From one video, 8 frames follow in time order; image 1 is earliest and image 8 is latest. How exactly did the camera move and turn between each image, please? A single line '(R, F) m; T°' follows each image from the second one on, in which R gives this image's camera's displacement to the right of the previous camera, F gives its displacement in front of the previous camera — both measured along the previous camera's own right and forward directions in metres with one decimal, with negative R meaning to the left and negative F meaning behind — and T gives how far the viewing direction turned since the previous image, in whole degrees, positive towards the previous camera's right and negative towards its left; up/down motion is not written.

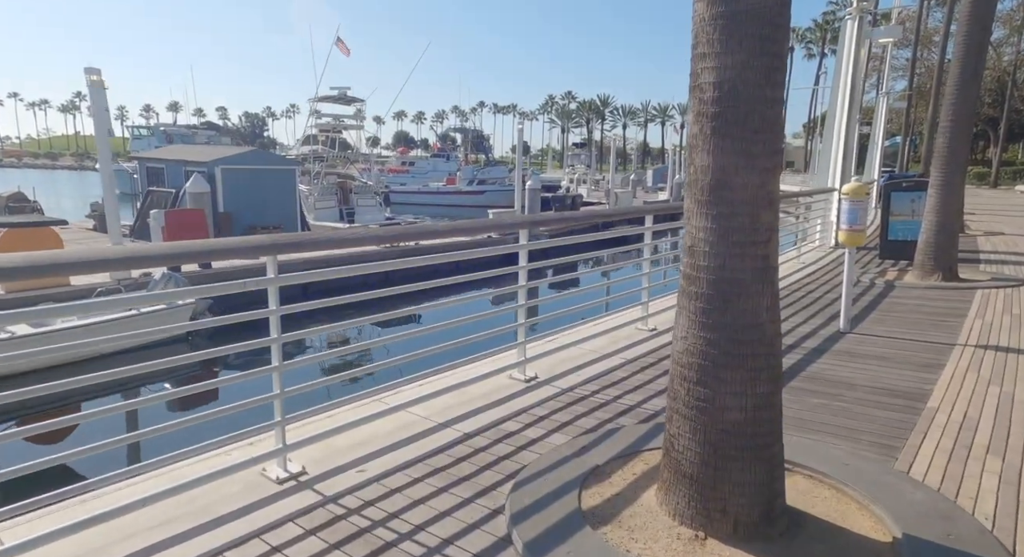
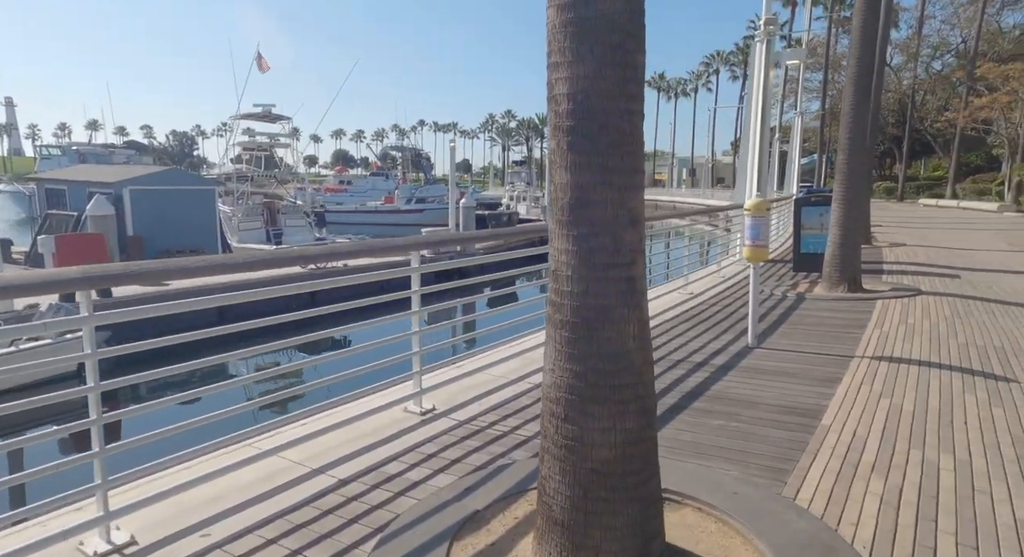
(+0.3, +0.2) m; +6°
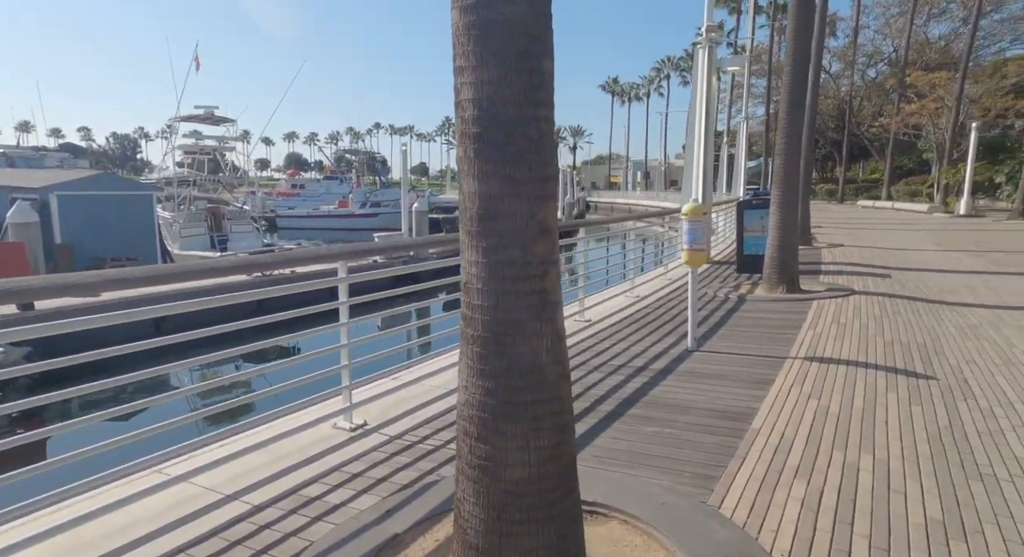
(+0.1, +0.1) m; +4°
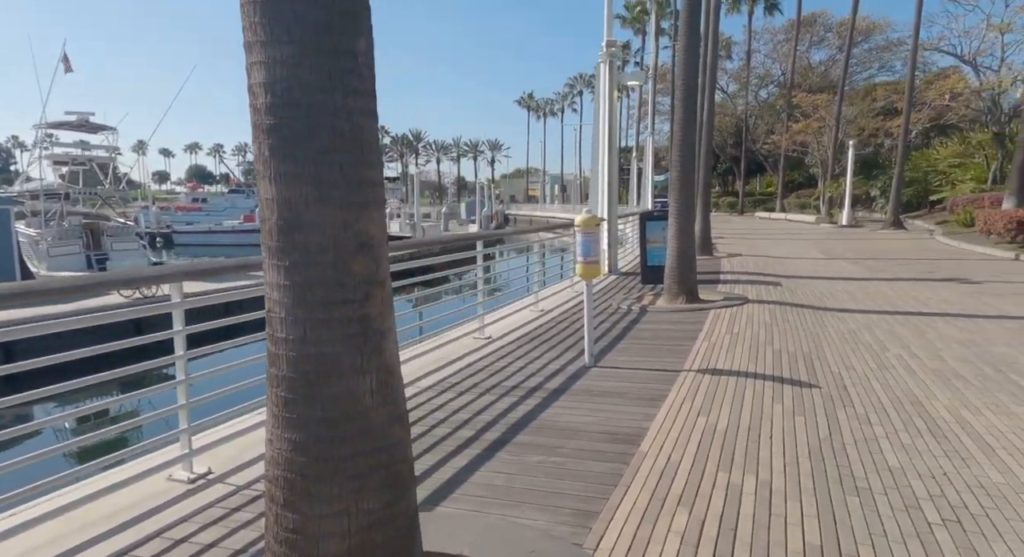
(+0.2, +0.3) m; +8°
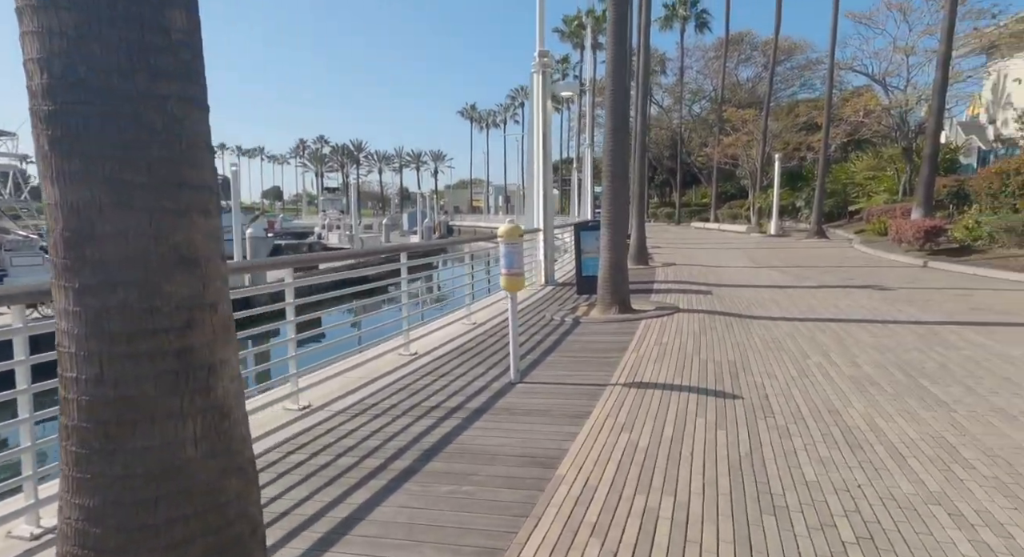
(+0.2, +0.2) m; +5°
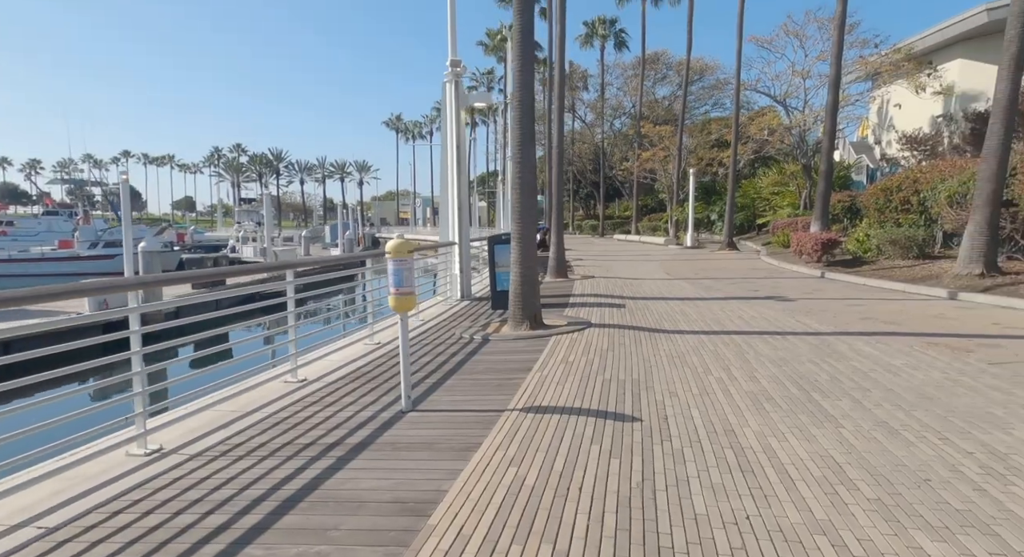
(+0.3, +0.3) m; +7°
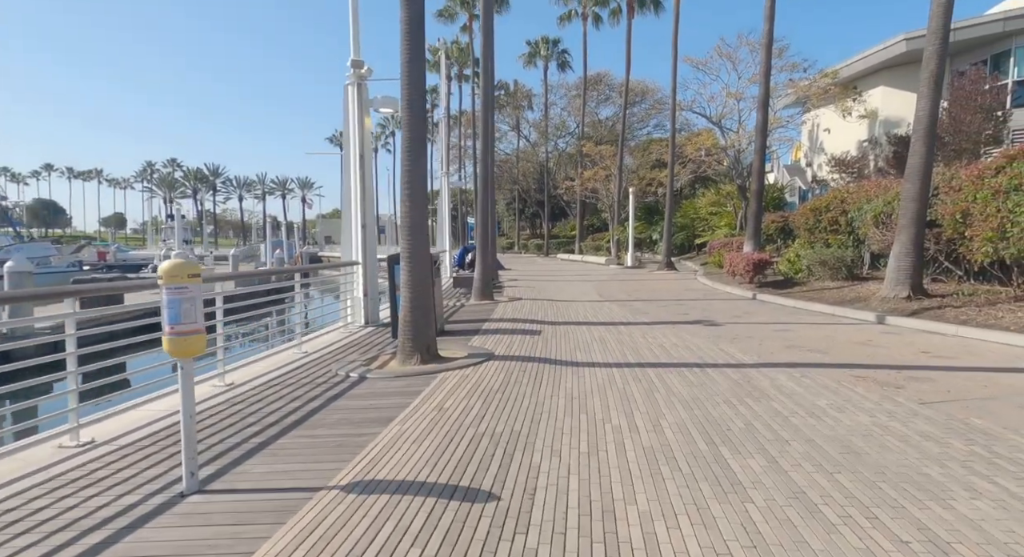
(+0.7, +1.0) m; +5°
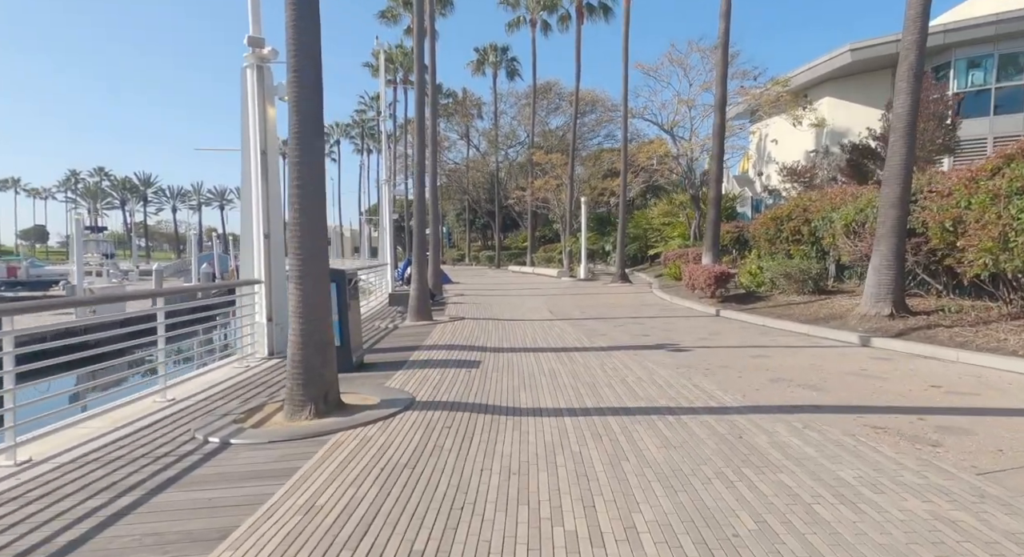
(+0.3, +1.7) m; +4°
